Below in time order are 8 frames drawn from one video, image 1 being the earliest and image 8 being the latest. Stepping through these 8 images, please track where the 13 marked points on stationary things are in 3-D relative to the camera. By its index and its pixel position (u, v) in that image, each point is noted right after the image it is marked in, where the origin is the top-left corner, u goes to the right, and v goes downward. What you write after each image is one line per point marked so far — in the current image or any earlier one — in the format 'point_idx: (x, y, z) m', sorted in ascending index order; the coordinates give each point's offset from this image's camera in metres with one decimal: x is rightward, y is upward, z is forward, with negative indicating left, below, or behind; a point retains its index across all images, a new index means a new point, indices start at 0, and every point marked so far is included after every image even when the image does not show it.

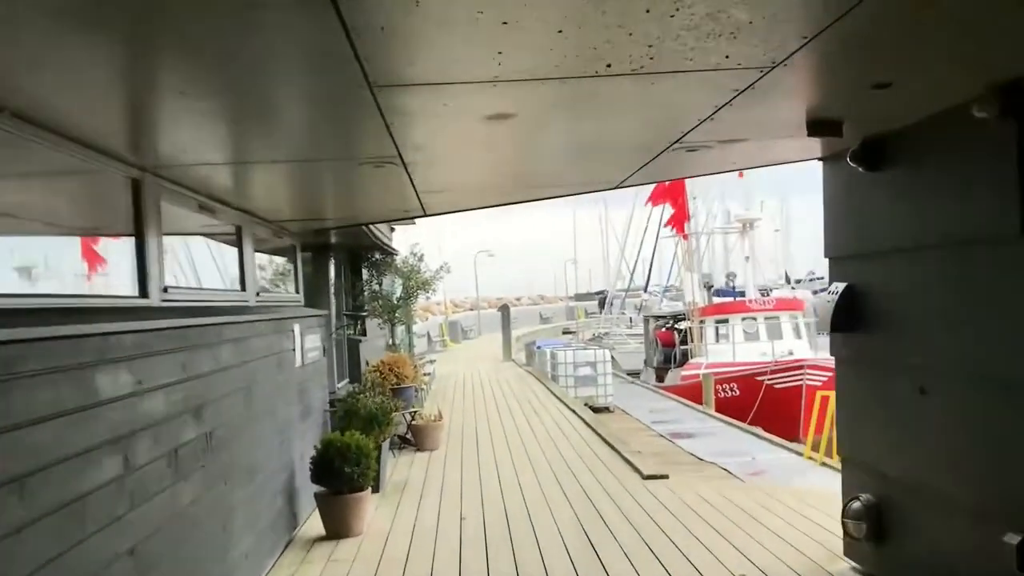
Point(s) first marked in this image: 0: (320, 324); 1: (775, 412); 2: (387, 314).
0: (-1.4, -0.3, +6.6) m
1: (+4.0, -1.9, +14.2) m
2: (-1.2, -0.3, +9.2) m
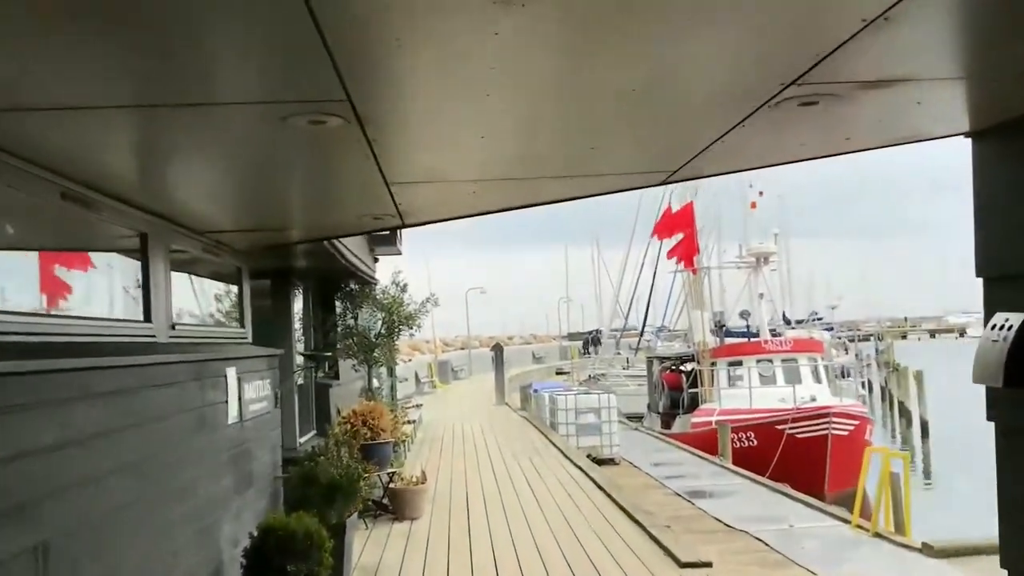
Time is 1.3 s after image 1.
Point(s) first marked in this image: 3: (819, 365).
0: (-1.4, -0.4, +5.2) m
1: (+3.9, -2.4, +12.8) m
2: (-1.2, -0.6, +7.8) m
3: (+4.6, -1.2, +14.1) m
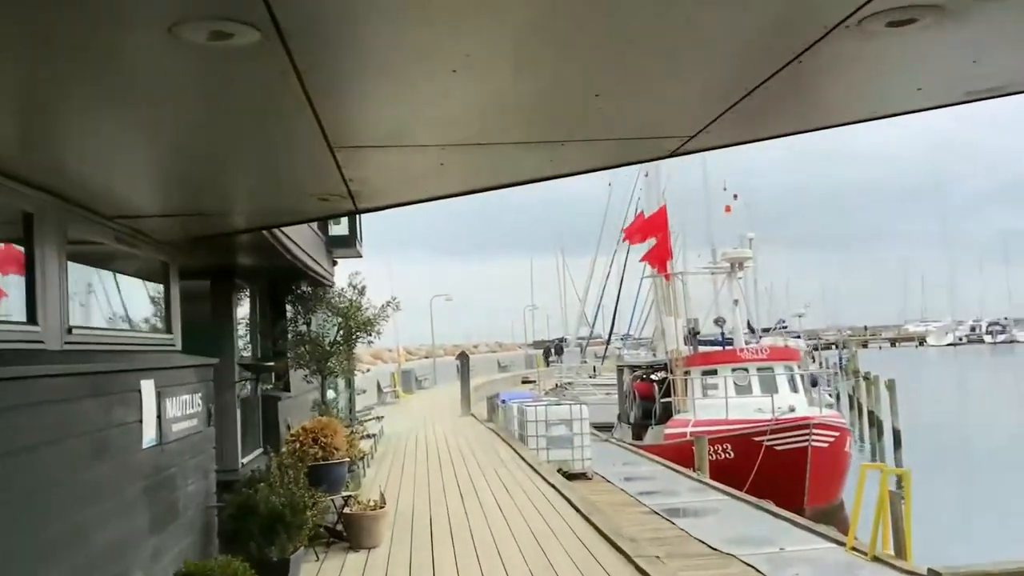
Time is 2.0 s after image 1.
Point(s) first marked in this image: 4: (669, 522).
0: (-1.5, -0.4, +4.5) m
1: (+3.5, -2.5, +12.2) m
2: (-1.5, -0.6, +7.1) m
3: (+4.2, -1.3, +13.6) m
4: (+1.5, -2.2, +8.7) m
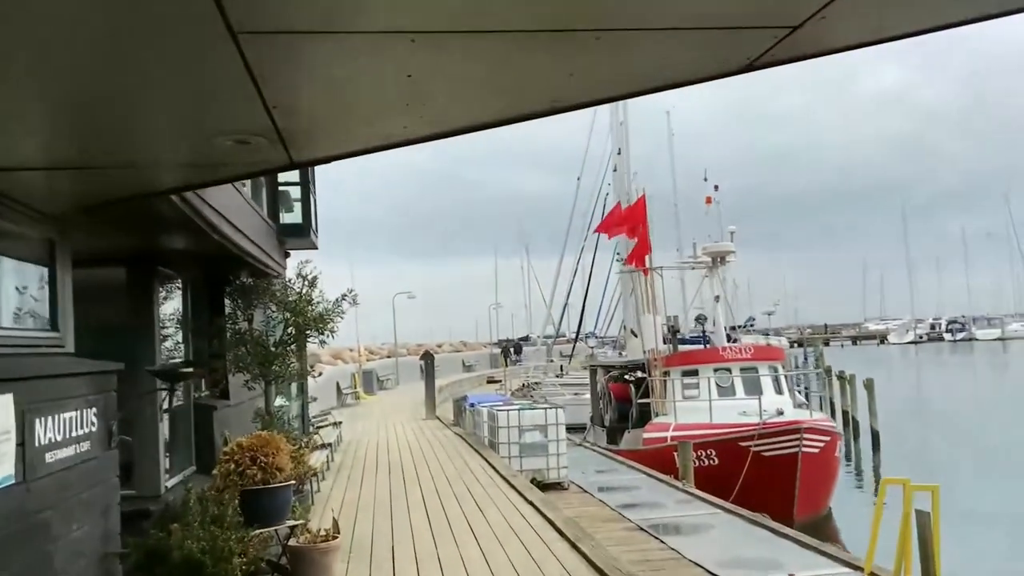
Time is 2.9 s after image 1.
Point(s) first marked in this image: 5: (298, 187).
0: (-1.6, -0.4, +3.5) m
1: (+3.1, -2.4, +11.5) m
2: (-1.7, -0.5, +6.2) m
3: (+3.7, -1.2, +12.9) m
4: (+1.2, -2.1, +7.9) m
5: (-2.5, +1.2, +10.7) m
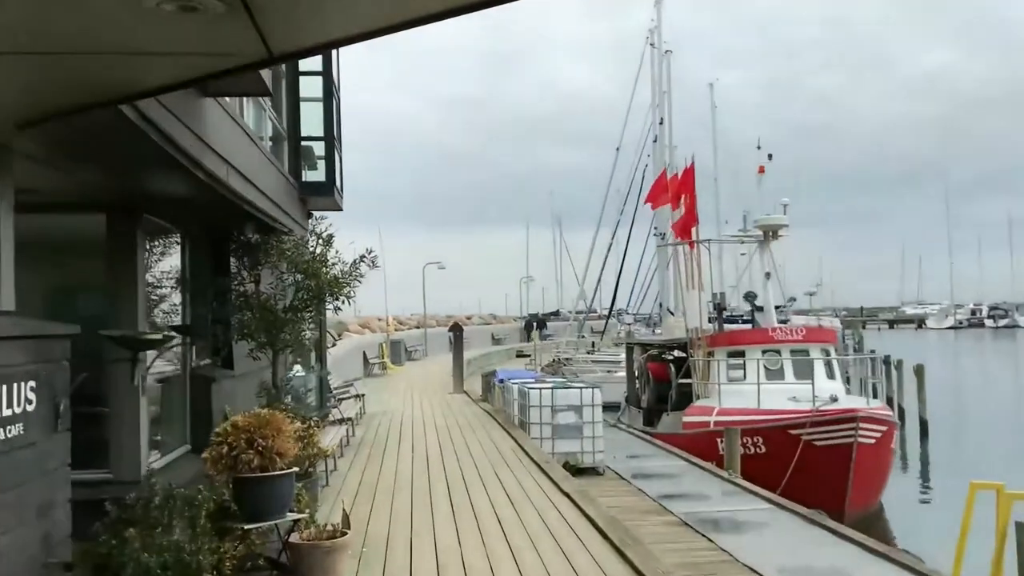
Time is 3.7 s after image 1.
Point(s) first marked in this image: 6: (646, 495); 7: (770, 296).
0: (-1.4, -0.2, +2.8) m
1: (+3.4, -2.2, +10.7) m
2: (-1.4, -0.3, +5.4) m
3: (+4.2, -0.9, +12.0) m
4: (+1.5, -1.9, +7.1) m
5: (-2.0, +1.6, +10.0) m
6: (+1.3, -1.9, +8.8) m
7: (+3.6, -0.1, +13.0) m
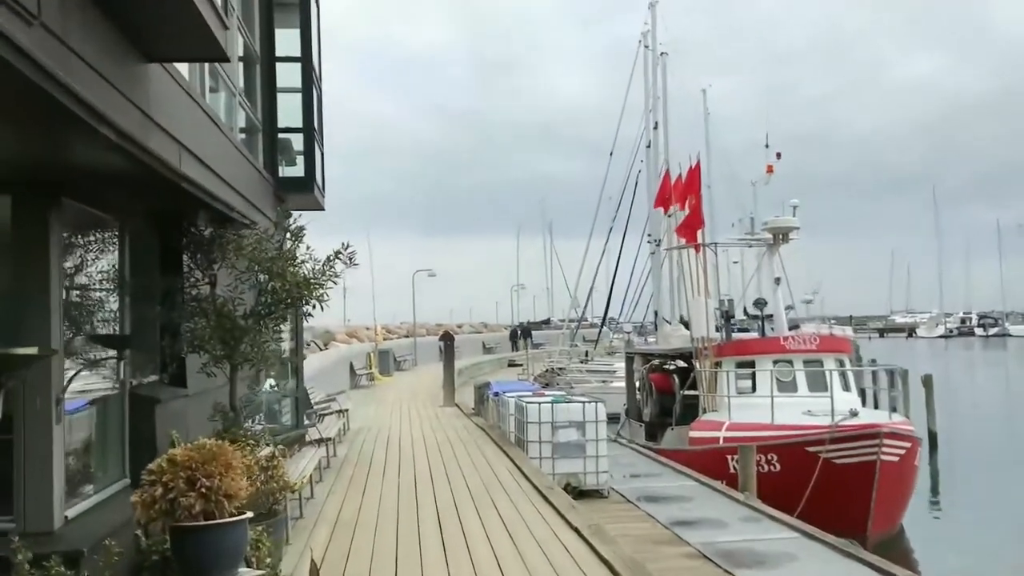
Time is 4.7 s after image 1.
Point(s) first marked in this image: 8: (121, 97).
0: (-1.4, -0.2, +2.0) m
1: (+3.4, -2.2, +9.9) m
2: (-1.4, -0.3, +4.6) m
3: (+4.1, -1.0, +11.2) m
4: (+1.5, -2.0, +6.3) m
5: (-2.1, +1.5, +9.1) m
6: (+1.2, -2.0, +8.0) m
7: (+3.5, -0.2, +12.2) m
8: (-1.7, +0.8, +4.0) m
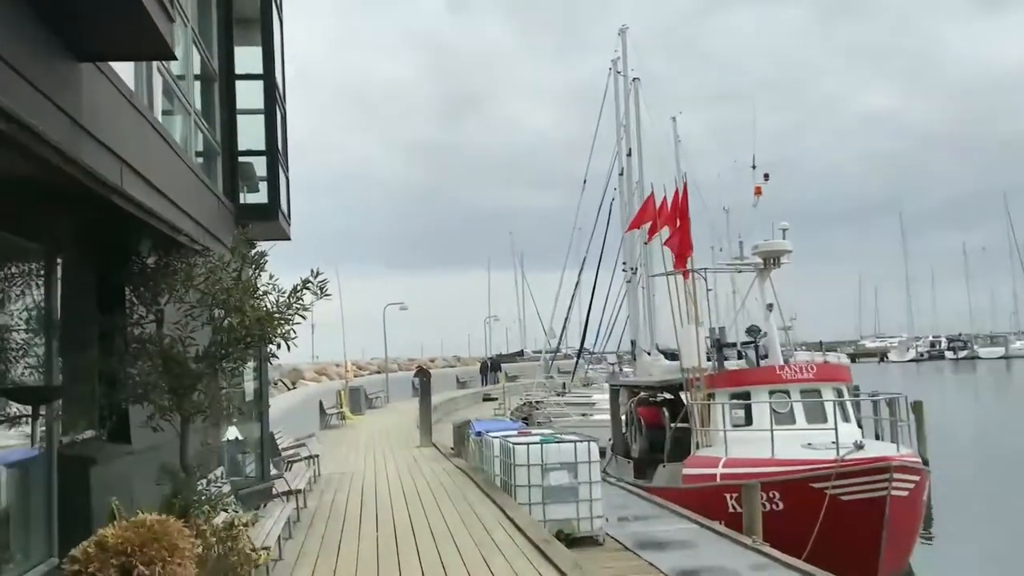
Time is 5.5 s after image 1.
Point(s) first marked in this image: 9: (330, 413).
0: (-1.3, -0.3, +1.3) m
1: (+3.3, -2.5, +9.2) m
2: (-1.4, -0.4, +3.9) m
3: (+3.9, -1.3, +10.7) m
4: (+1.5, -2.1, +5.7) m
5: (-2.3, +1.2, +8.5) m
6: (+1.2, -2.2, +7.3) m
7: (+3.3, -0.5, +11.7) m
8: (-1.7, +0.7, +3.3) m
9: (-3.7, -2.5, +18.8) m
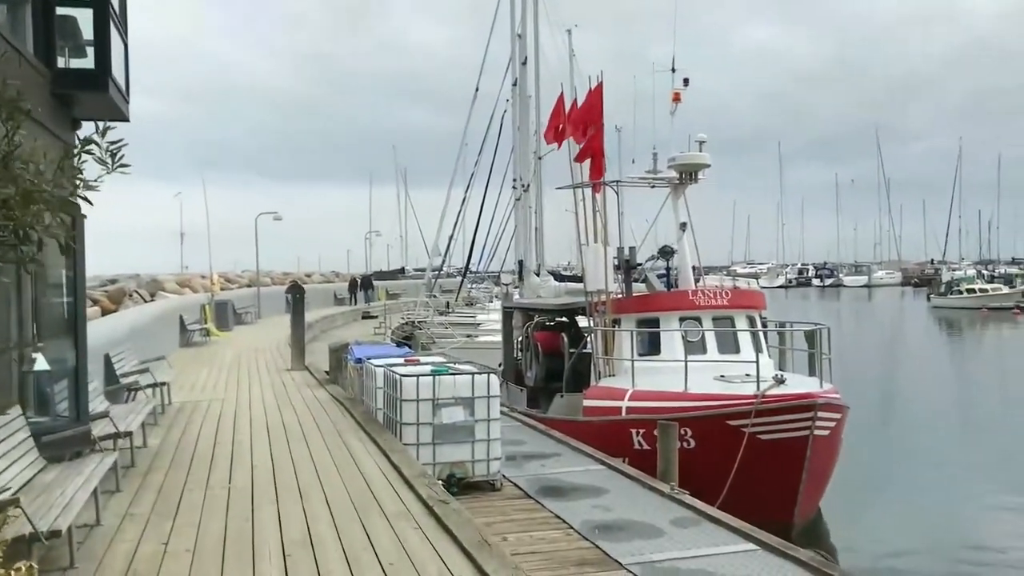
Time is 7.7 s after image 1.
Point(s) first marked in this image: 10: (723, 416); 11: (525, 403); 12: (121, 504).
0: (-1.2, -0.1, -0.1) m
1: (+2.2, -1.8, +8.5) m
2: (-1.7, -0.1, +2.4) m
3: (+2.7, -0.4, +9.9) m
4: (+0.9, -1.7, +4.7) m
5: (-3.0, +2.0, +6.7) m
6: (+0.4, -1.6, +6.2) m
7: (+2.0, +0.4, +10.7) m
8: (-1.8, +1.0, +1.7) m
9: (-5.9, -0.7, +17.0) m
10: (+1.9, -1.2, +8.4) m
11: (+0.2, -1.5, +11.7) m
12: (-2.2, -1.2, +5.3) m
